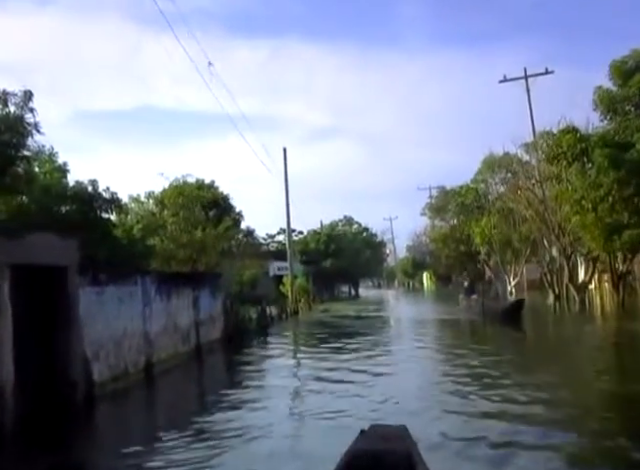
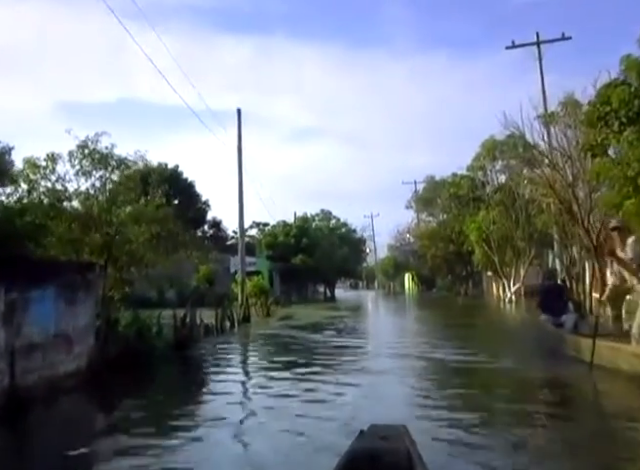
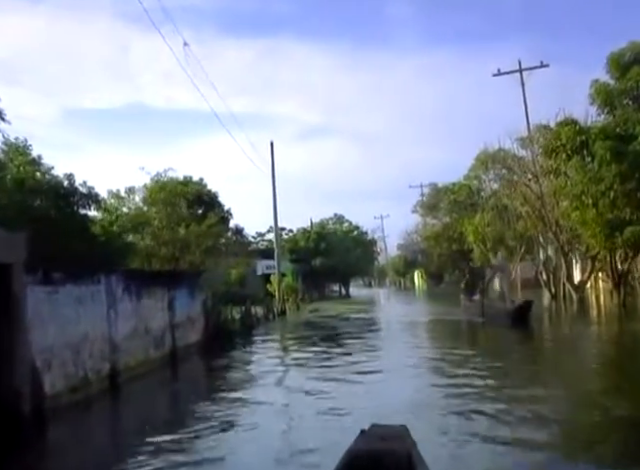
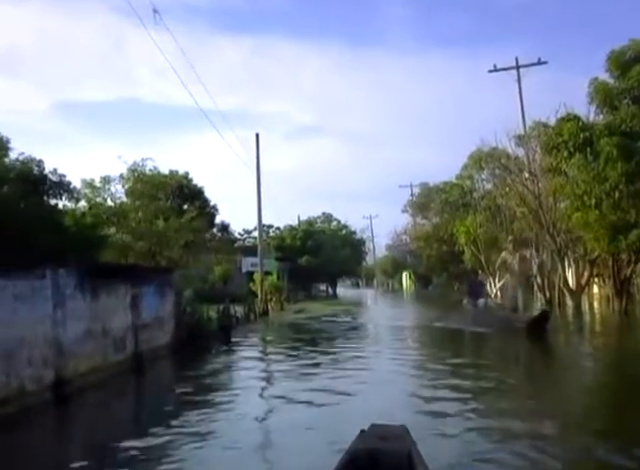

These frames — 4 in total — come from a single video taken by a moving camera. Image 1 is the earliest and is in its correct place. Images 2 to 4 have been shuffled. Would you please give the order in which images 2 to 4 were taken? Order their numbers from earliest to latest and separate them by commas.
3, 4, 2
